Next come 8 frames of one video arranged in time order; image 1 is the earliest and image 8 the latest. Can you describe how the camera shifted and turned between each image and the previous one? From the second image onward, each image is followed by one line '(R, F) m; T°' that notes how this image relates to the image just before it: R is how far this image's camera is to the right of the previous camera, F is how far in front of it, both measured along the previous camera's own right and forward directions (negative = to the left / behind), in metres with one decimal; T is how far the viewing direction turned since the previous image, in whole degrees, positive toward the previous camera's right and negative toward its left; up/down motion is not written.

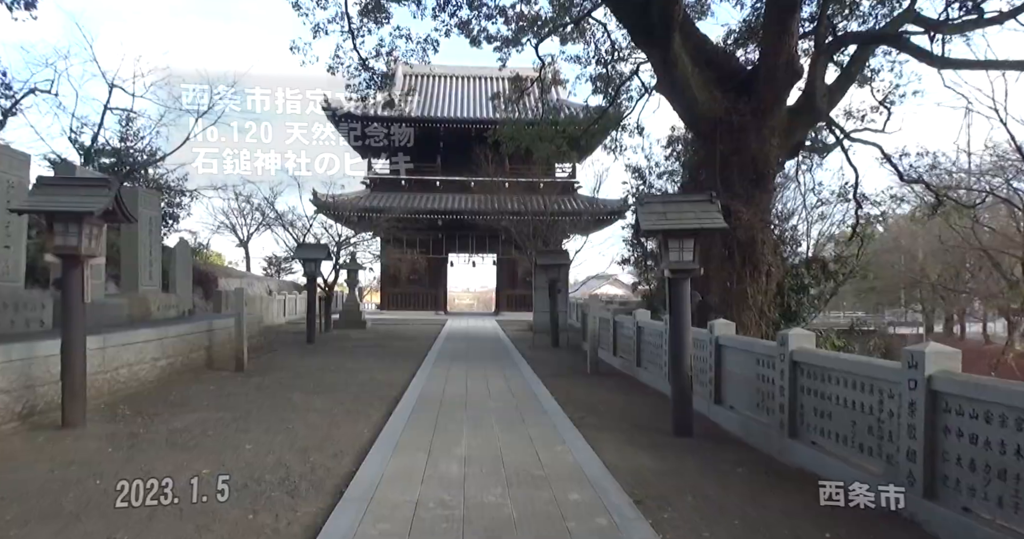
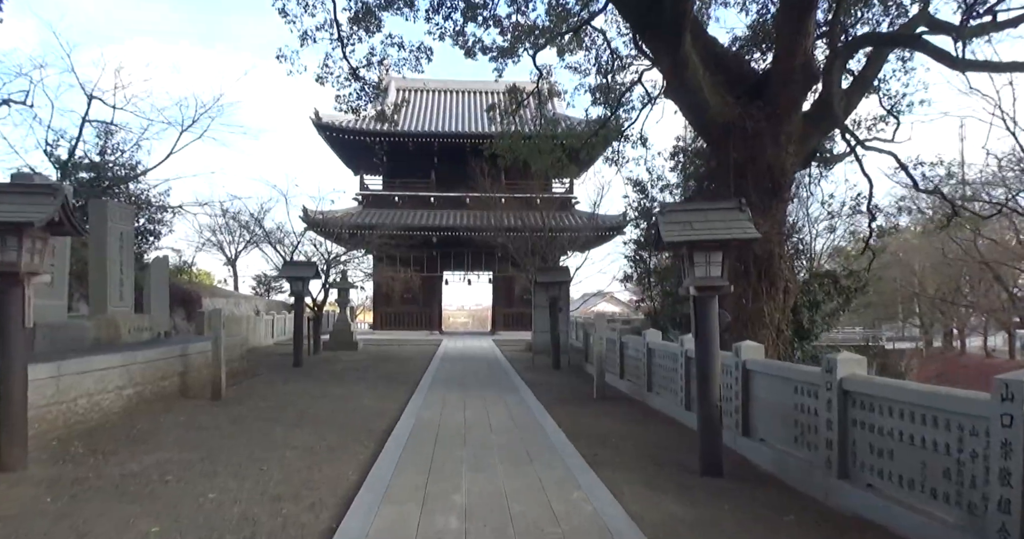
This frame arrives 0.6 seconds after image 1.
(-0.1, +0.6) m; +1°
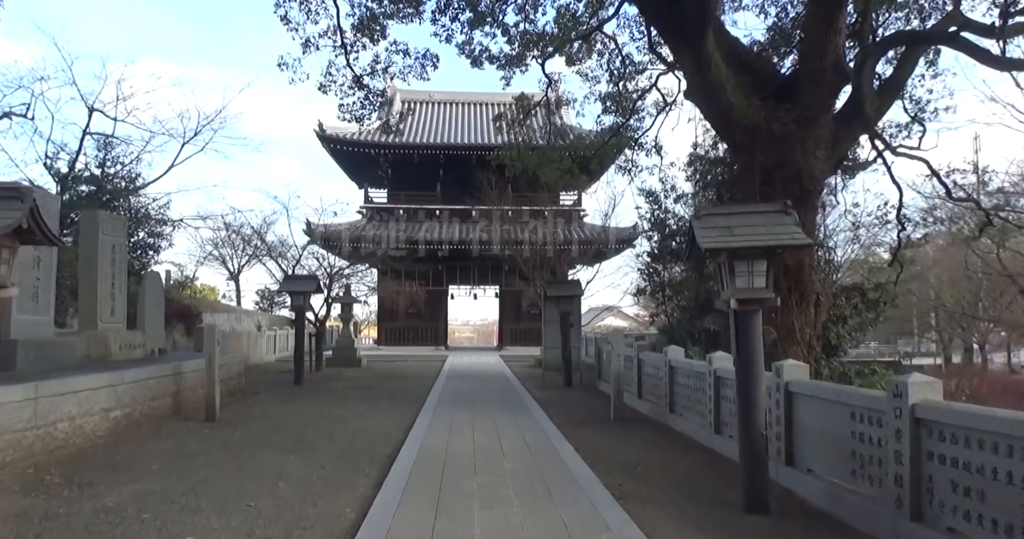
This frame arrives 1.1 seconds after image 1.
(-0.1, +0.5) m; 0°
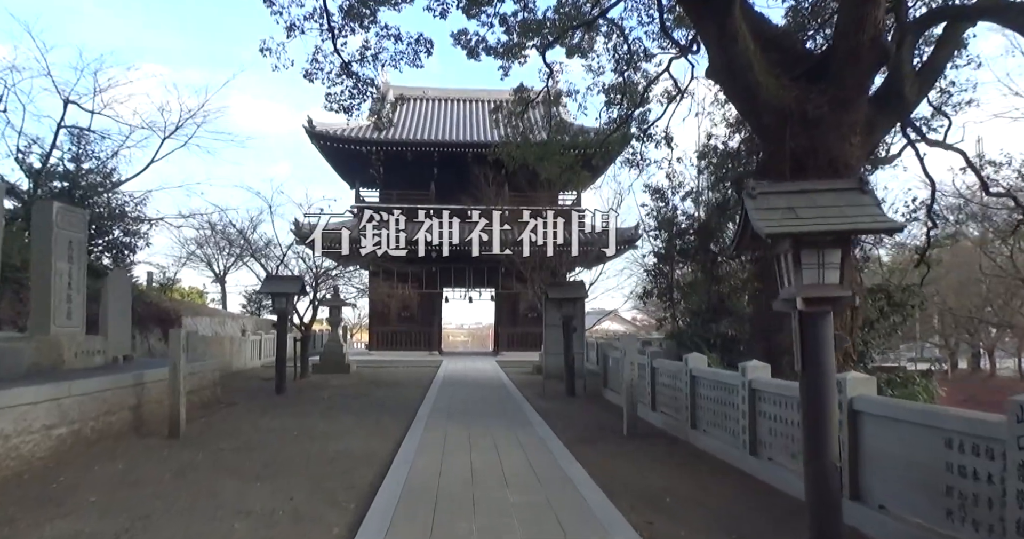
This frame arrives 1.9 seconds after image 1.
(-0.1, +0.8) m; +1°
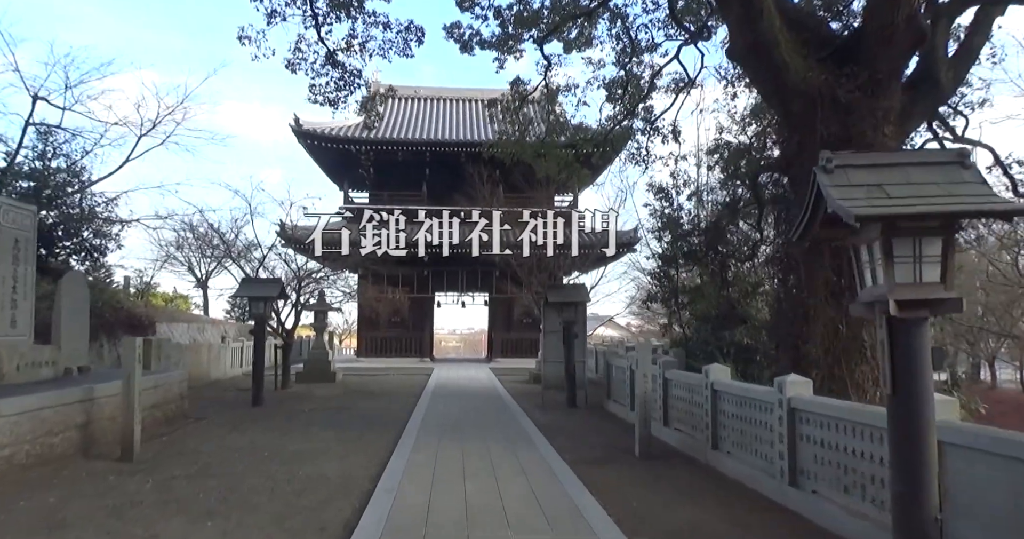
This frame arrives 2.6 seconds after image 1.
(-0.1, +0.7) m; +1°
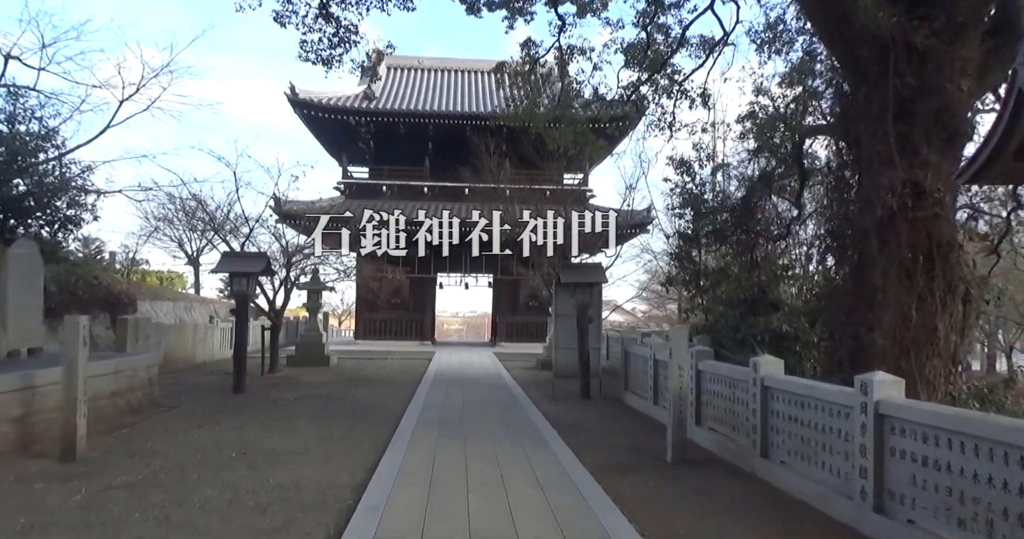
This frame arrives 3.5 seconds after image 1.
(-0.1, +1.0) m; 0°
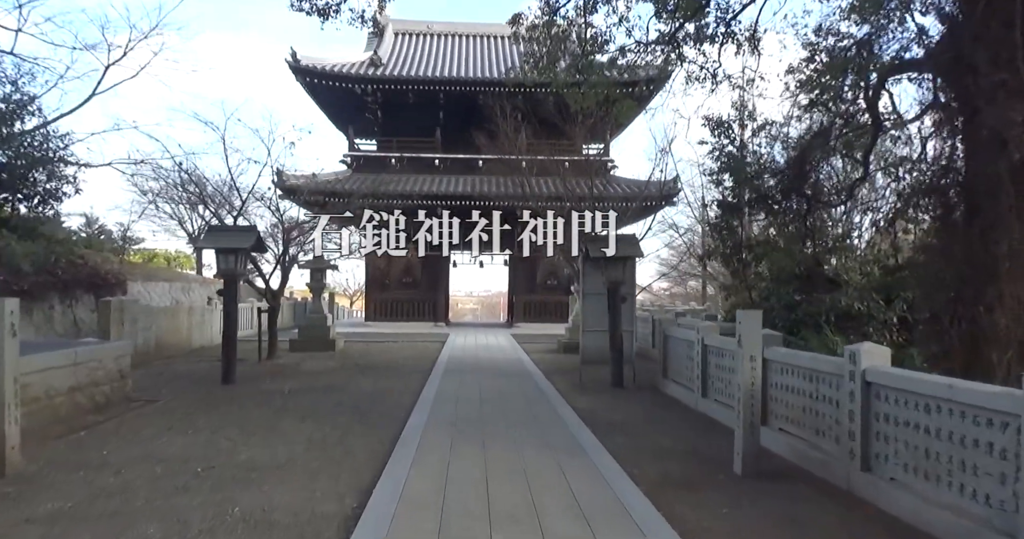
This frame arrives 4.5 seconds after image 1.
(-0.1, +1.1) m; -1°
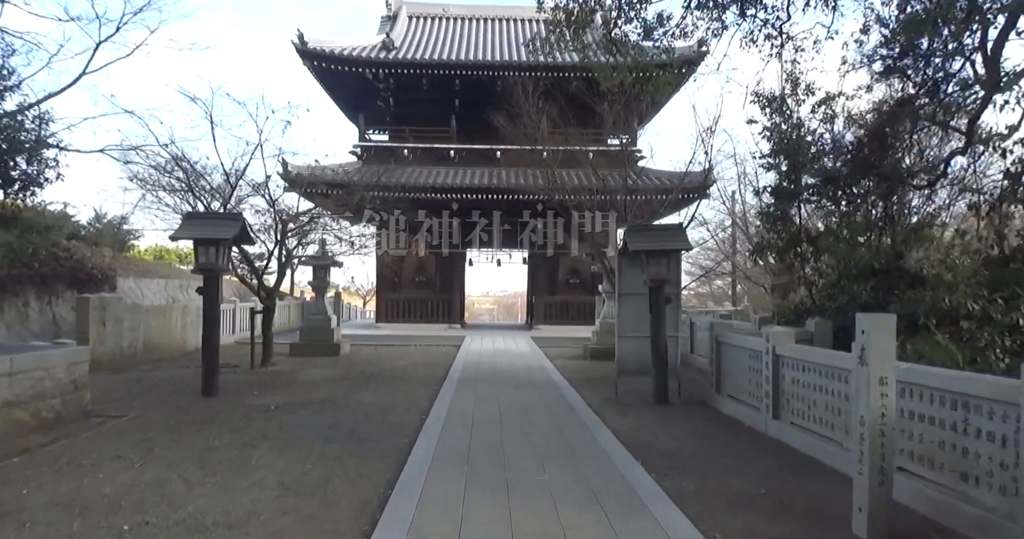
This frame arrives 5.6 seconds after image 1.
(-0.1, +1.2) m; -2°
